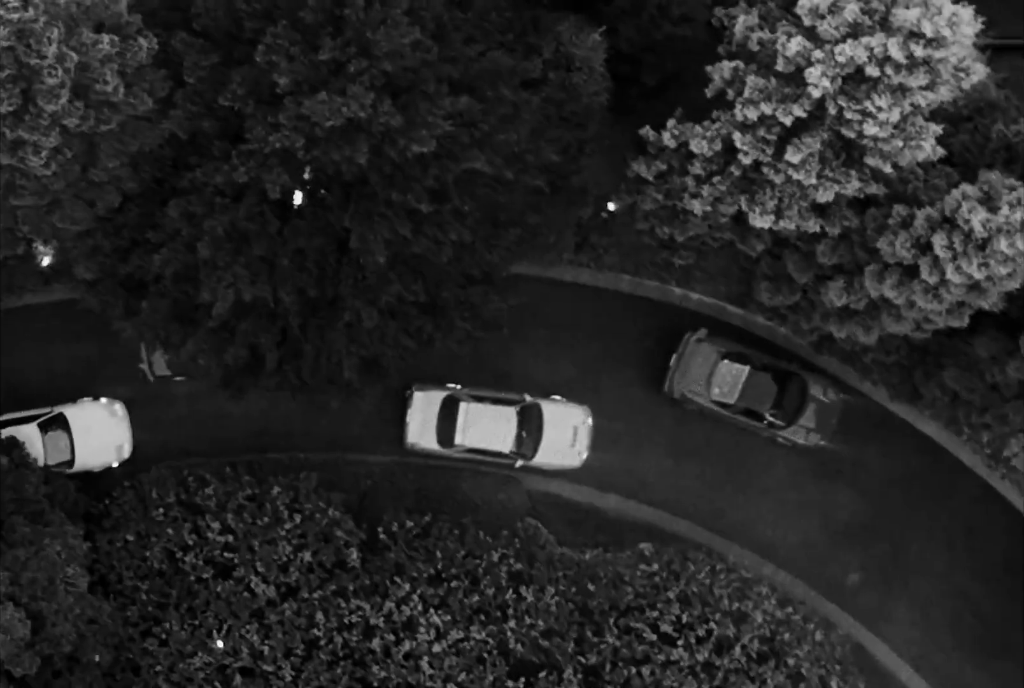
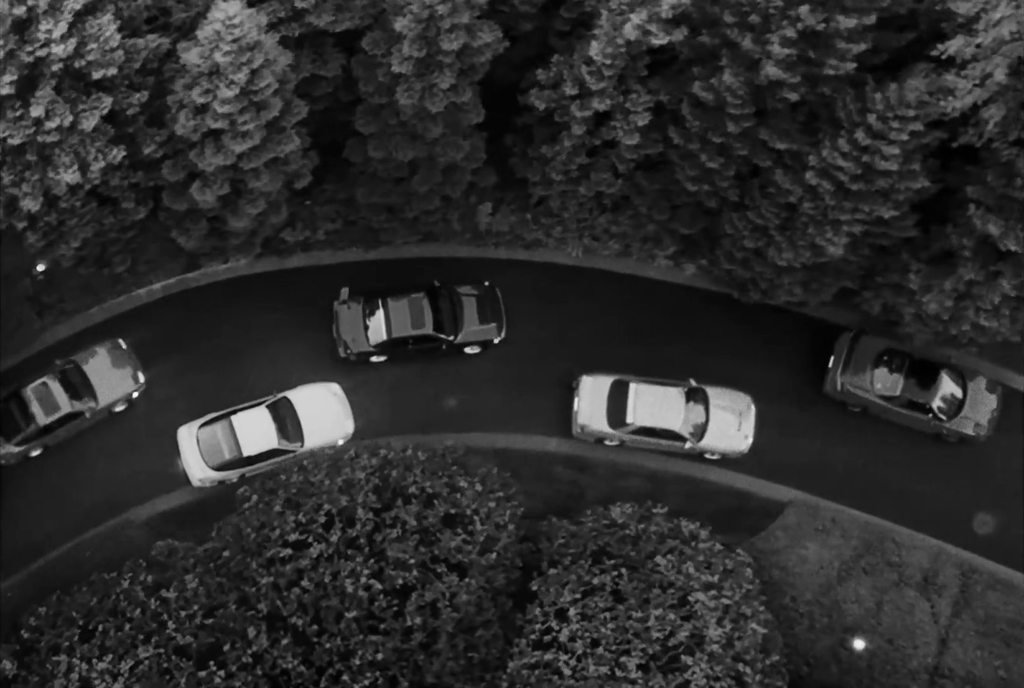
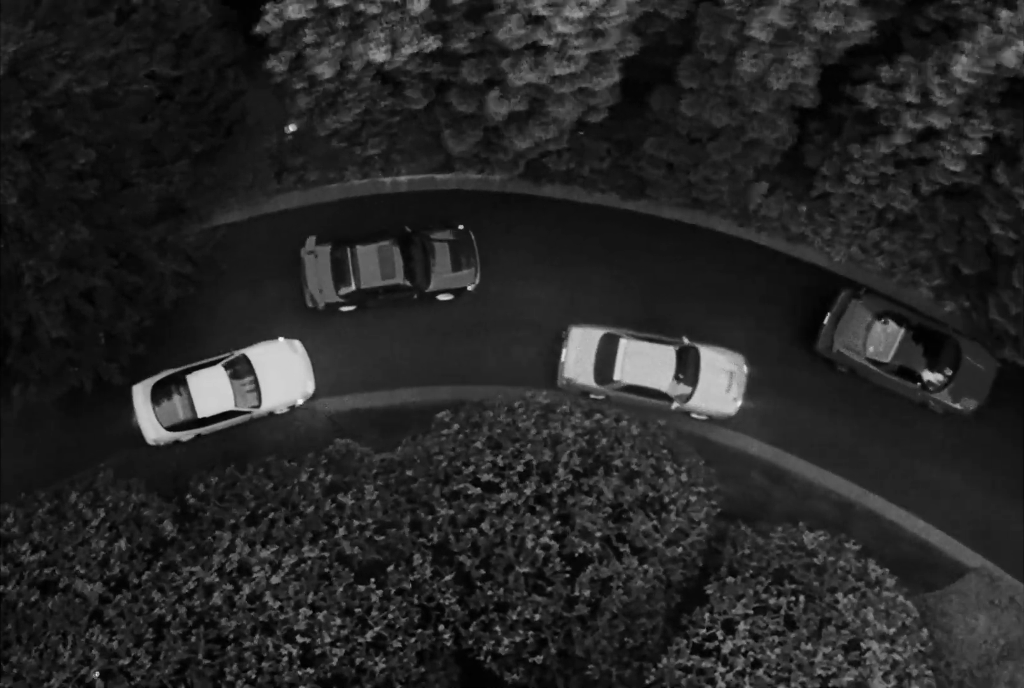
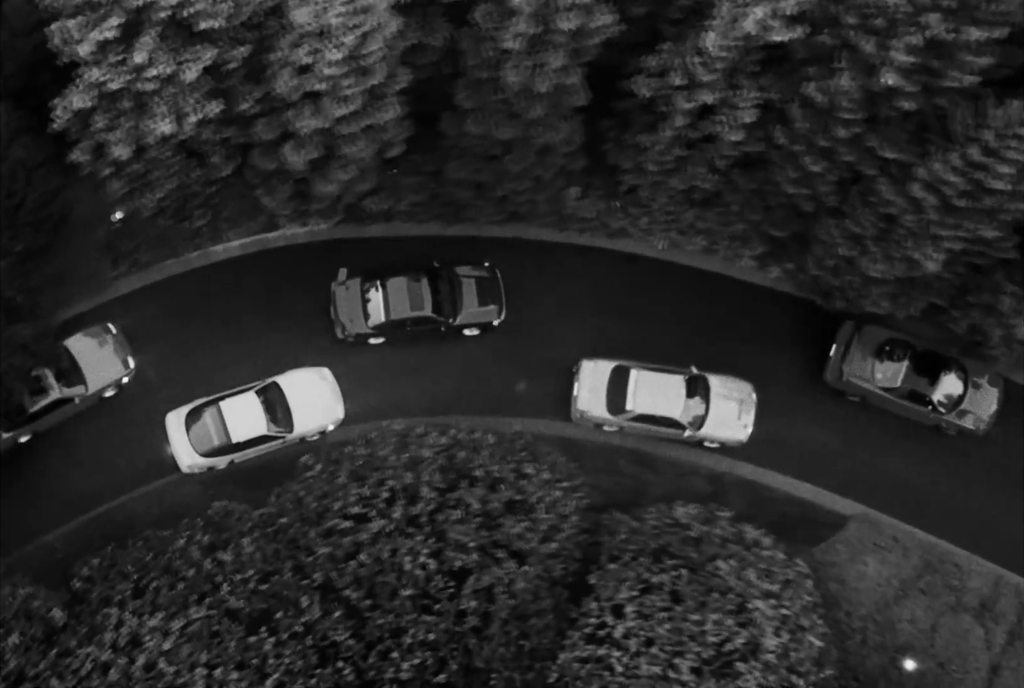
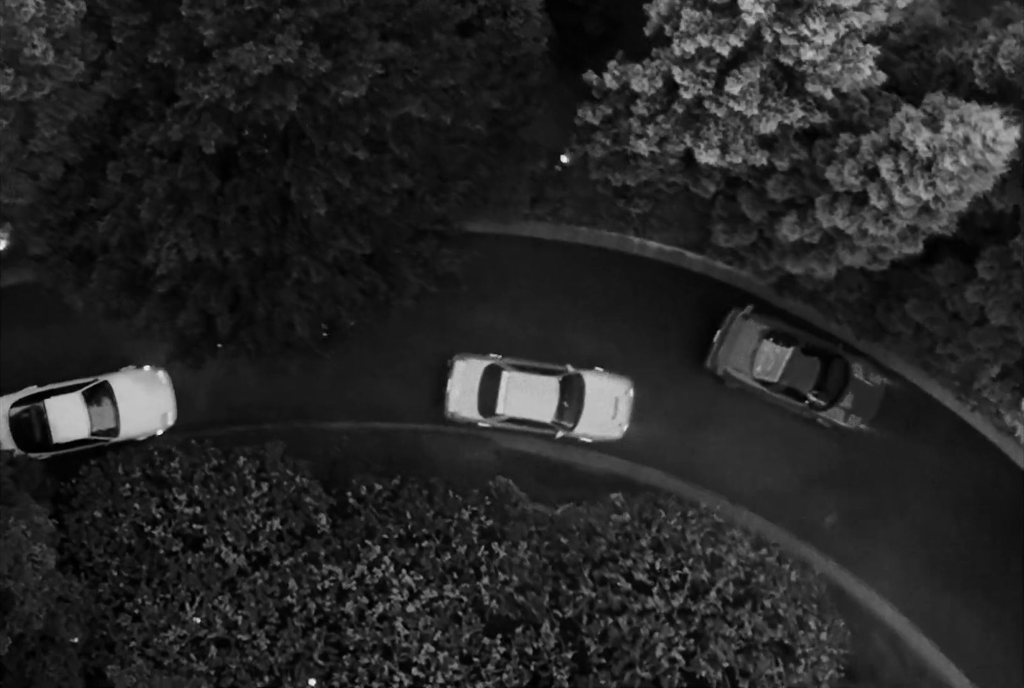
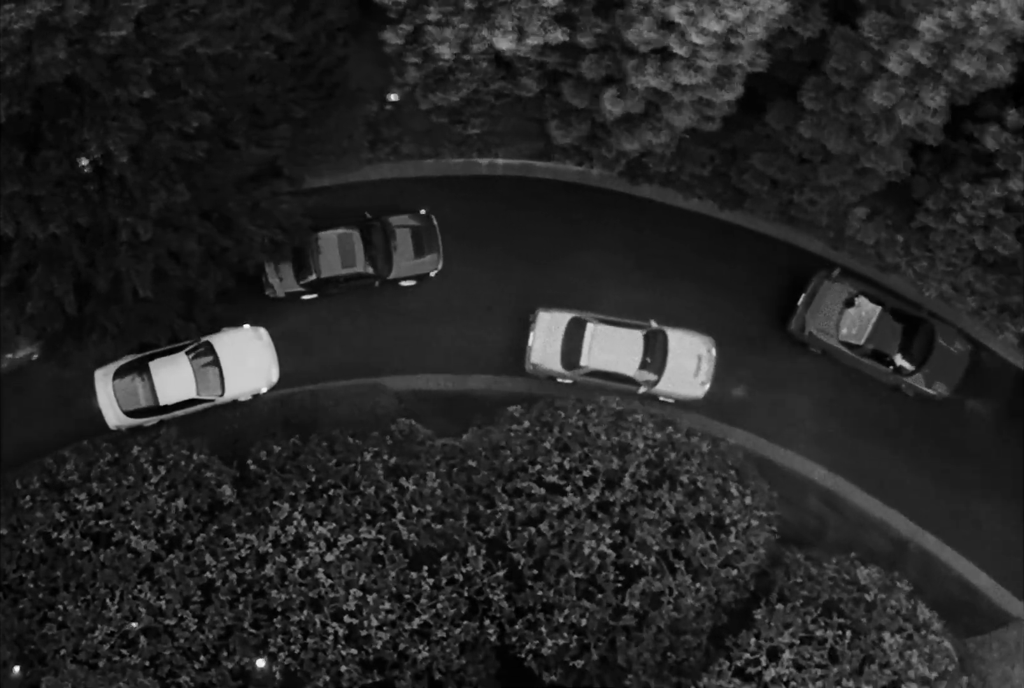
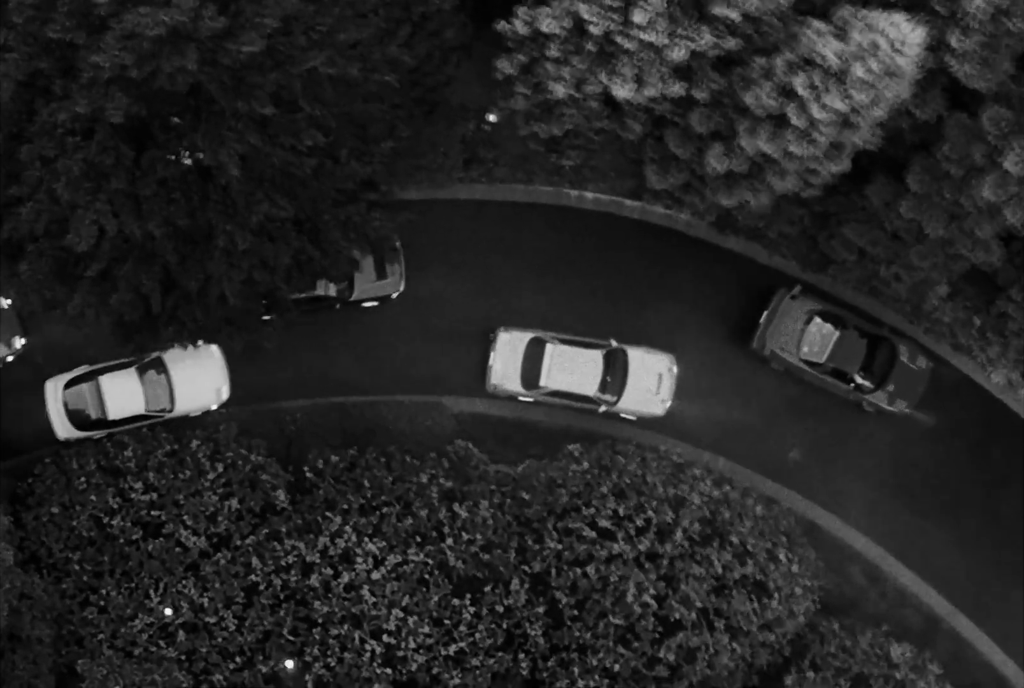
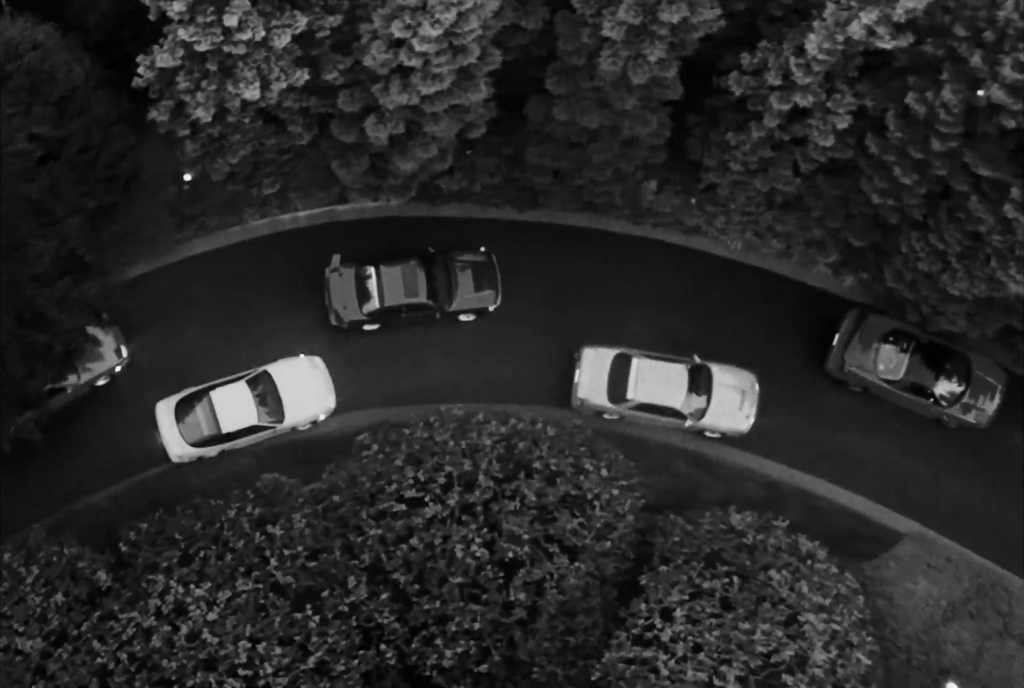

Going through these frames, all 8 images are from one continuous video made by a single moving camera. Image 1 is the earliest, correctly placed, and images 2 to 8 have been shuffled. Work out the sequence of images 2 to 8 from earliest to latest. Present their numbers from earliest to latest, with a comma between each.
5, 7, 6, 3, 8, 4, 2
